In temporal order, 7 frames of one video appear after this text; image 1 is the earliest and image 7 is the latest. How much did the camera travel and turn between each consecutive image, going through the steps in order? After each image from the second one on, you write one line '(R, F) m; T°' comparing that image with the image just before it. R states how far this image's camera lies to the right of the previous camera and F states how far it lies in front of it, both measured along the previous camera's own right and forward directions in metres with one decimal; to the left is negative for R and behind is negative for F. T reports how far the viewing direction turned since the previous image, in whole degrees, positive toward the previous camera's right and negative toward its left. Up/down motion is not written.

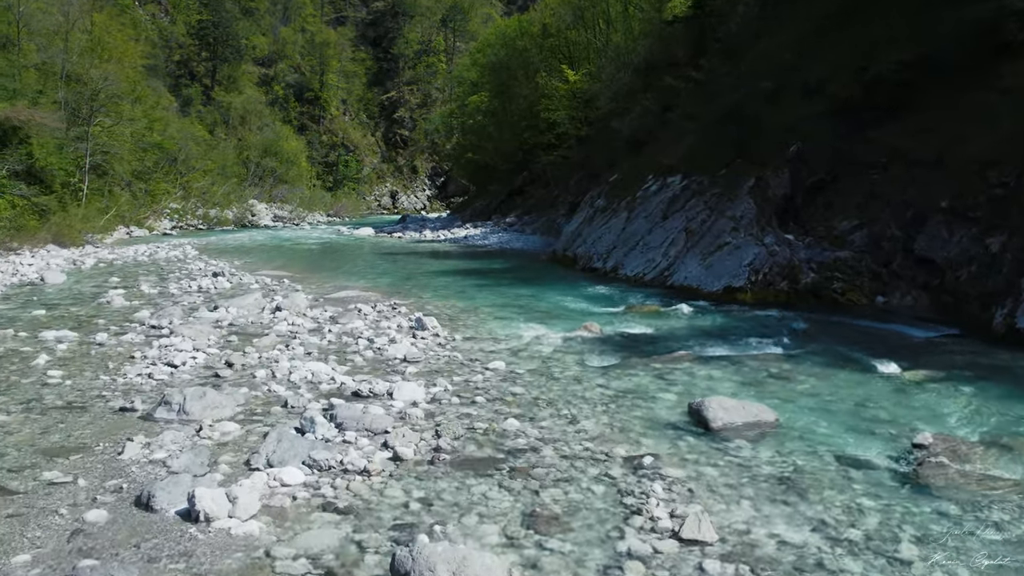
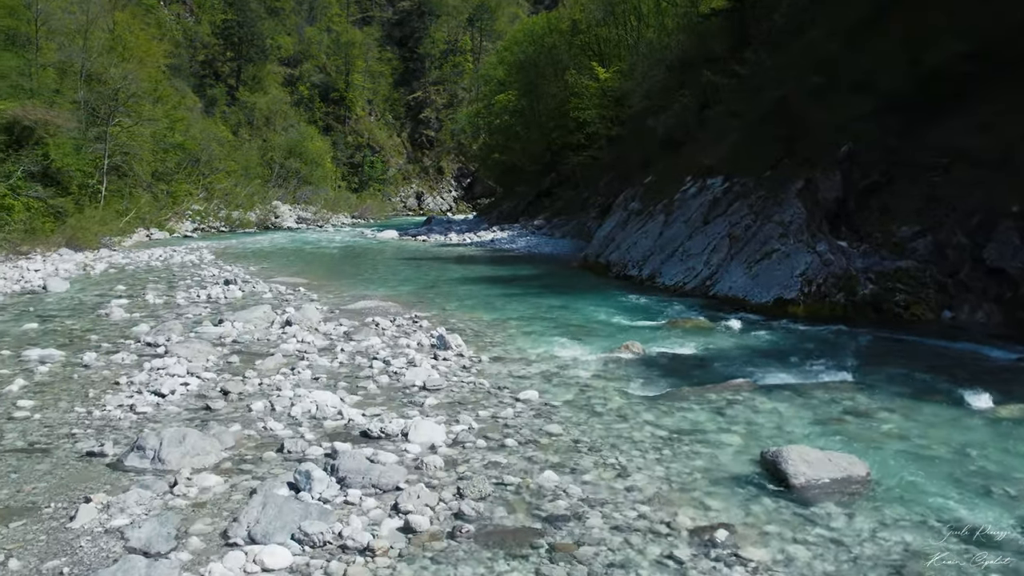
(-0.1, +1.0) m; -2°
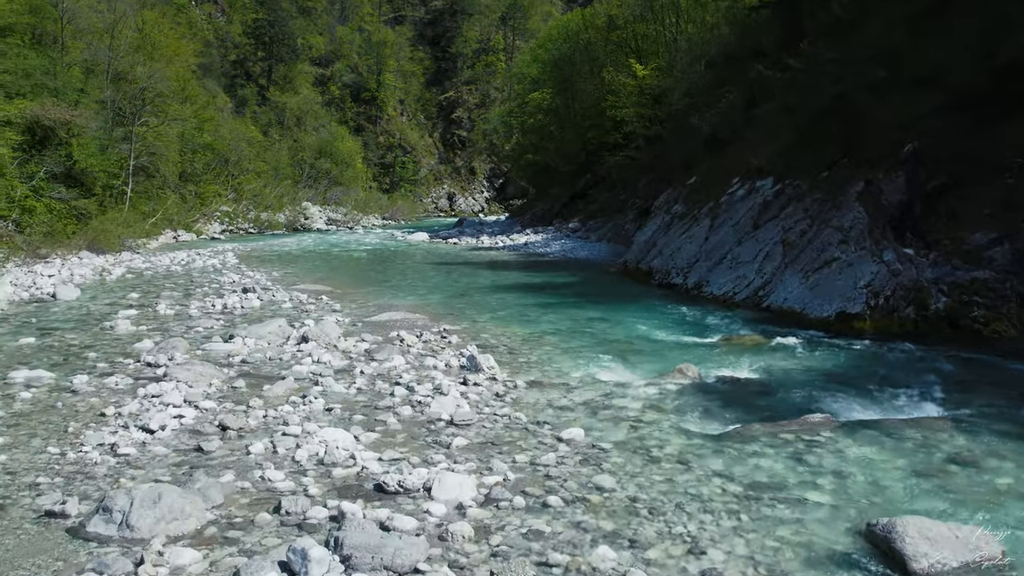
(-0.1, +1.0) m; -2°
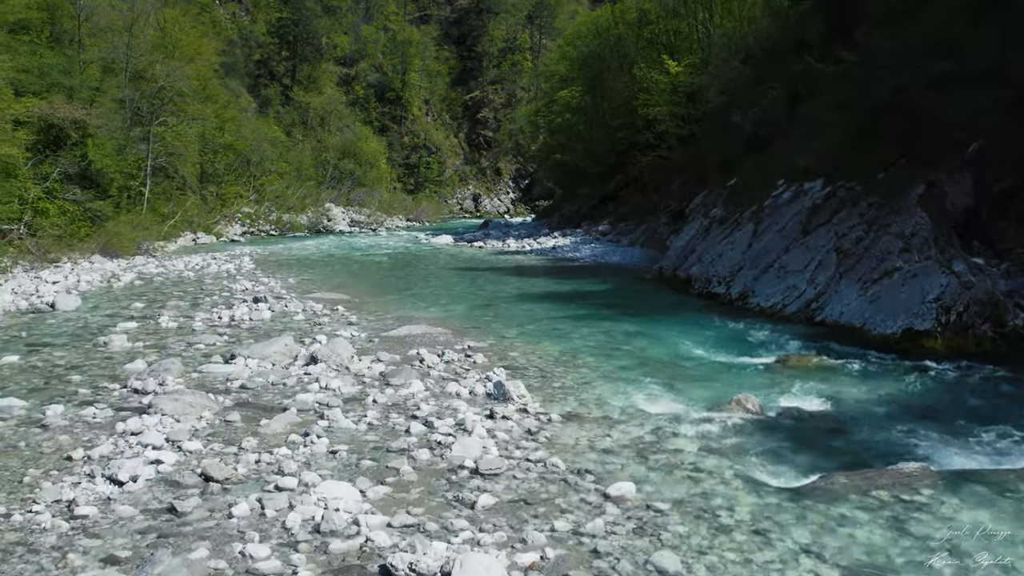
(-0.1, +1.0) m; -1°
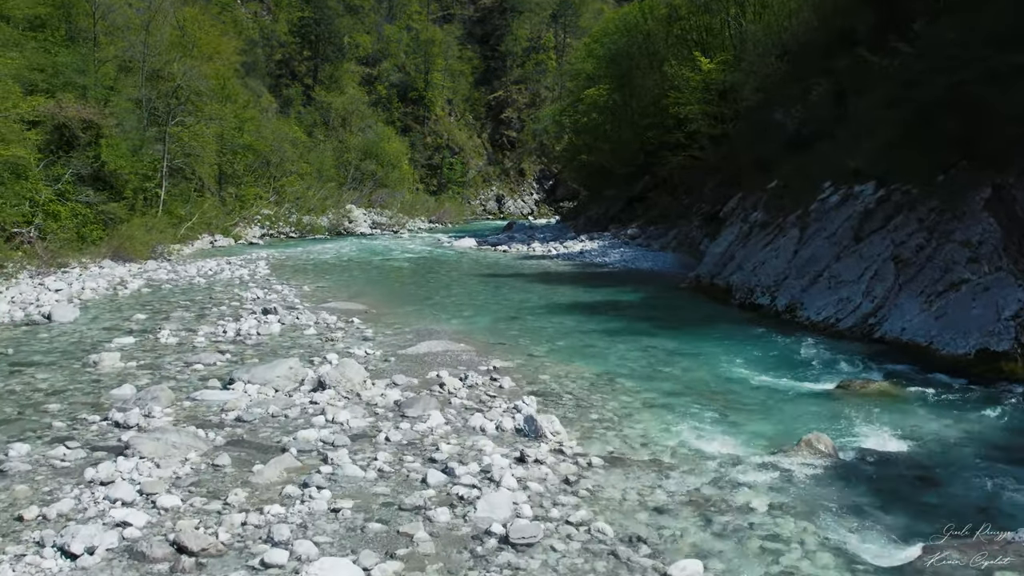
(-0.1, +0.9) m; -1°
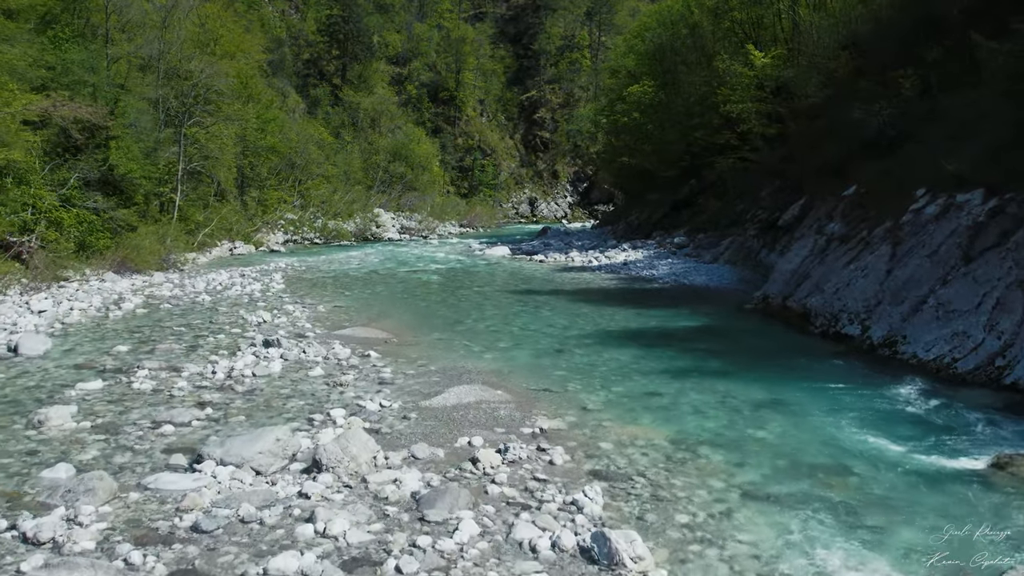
(-0.1, +1.8) m; -2°
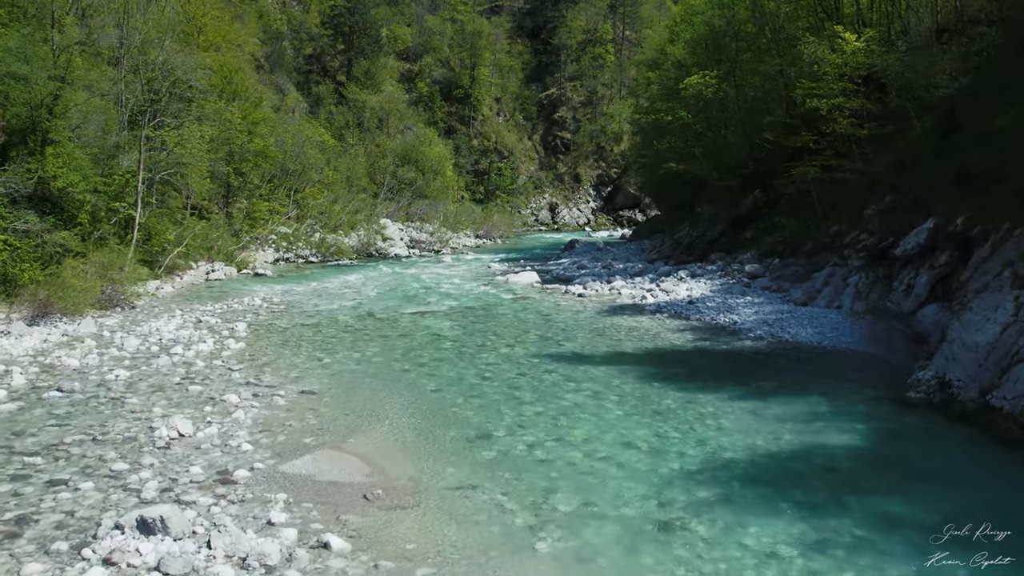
(-0.4, +4.5) m; -1°
